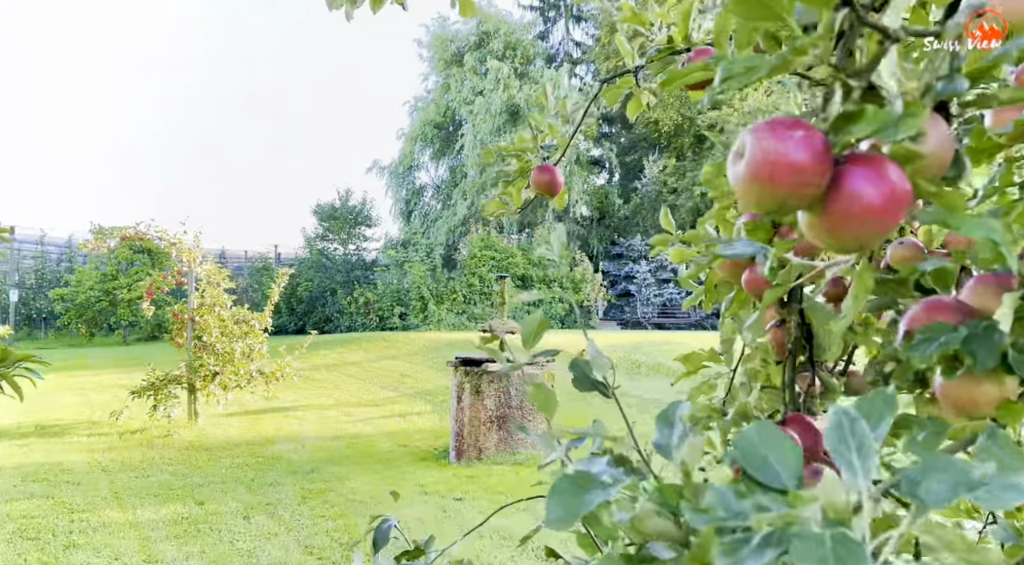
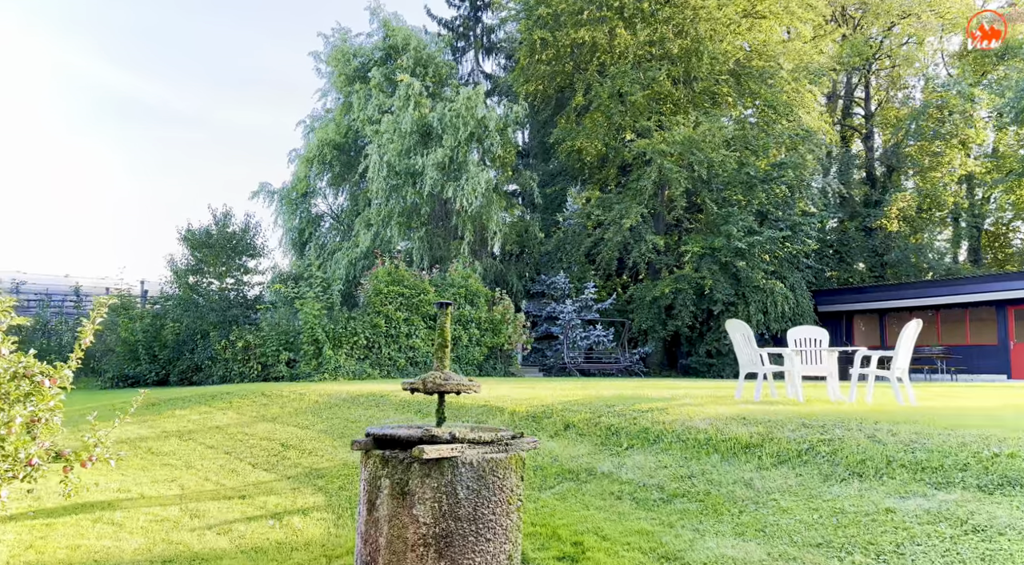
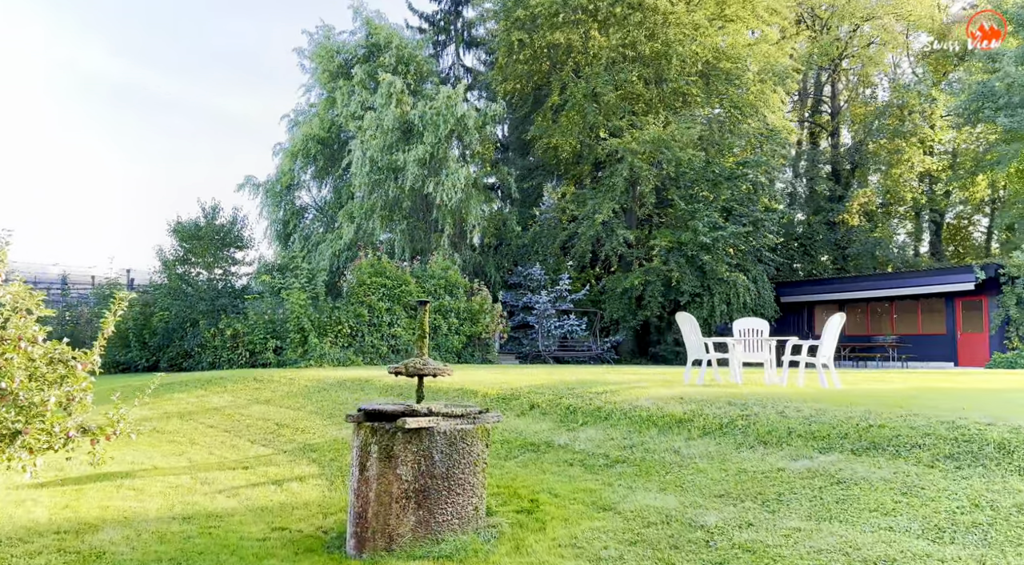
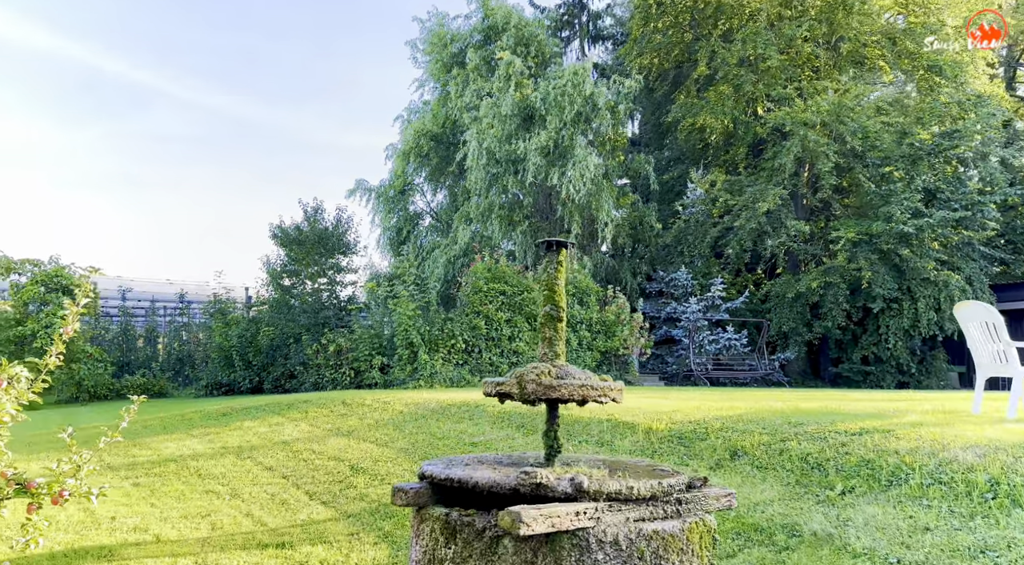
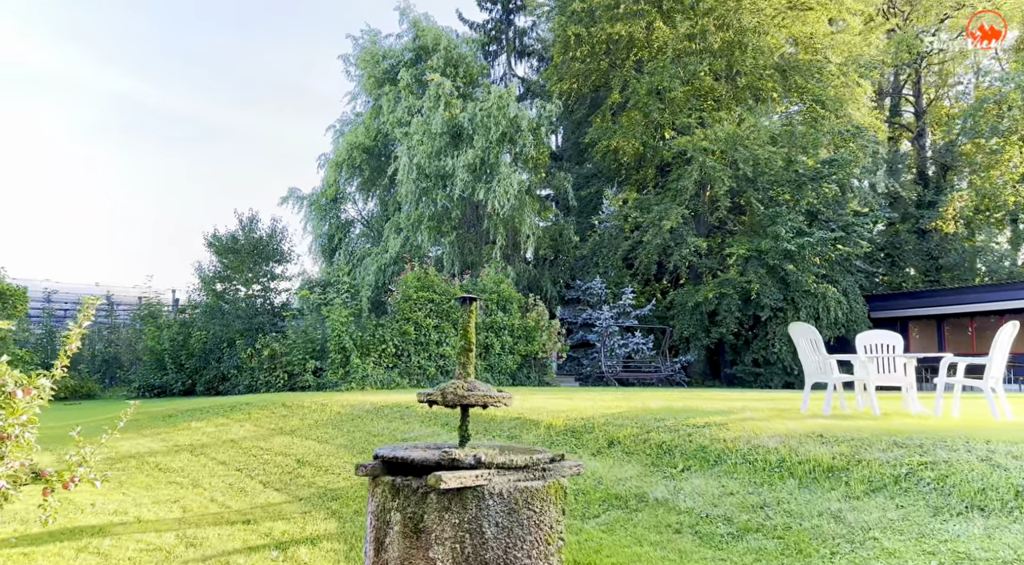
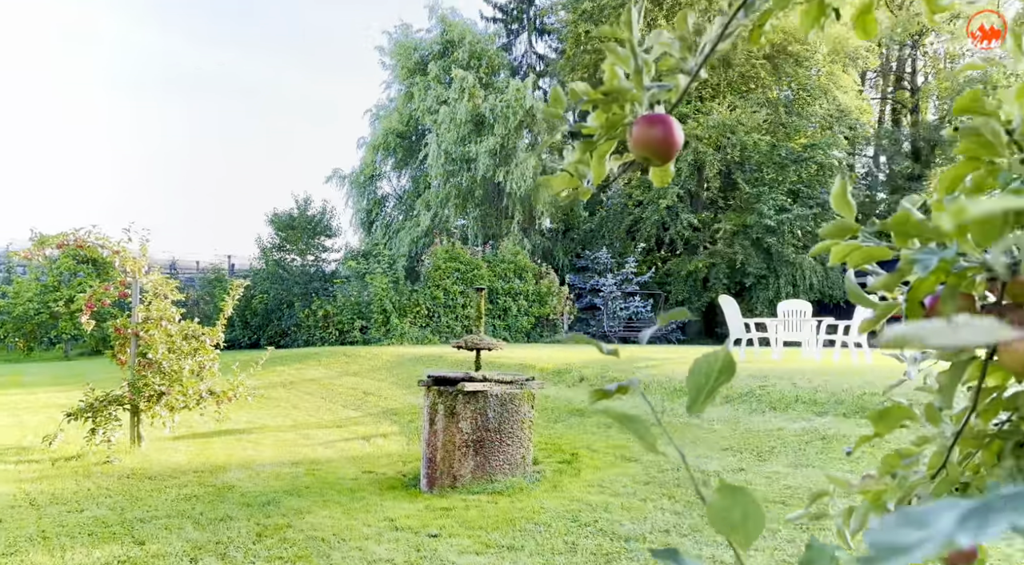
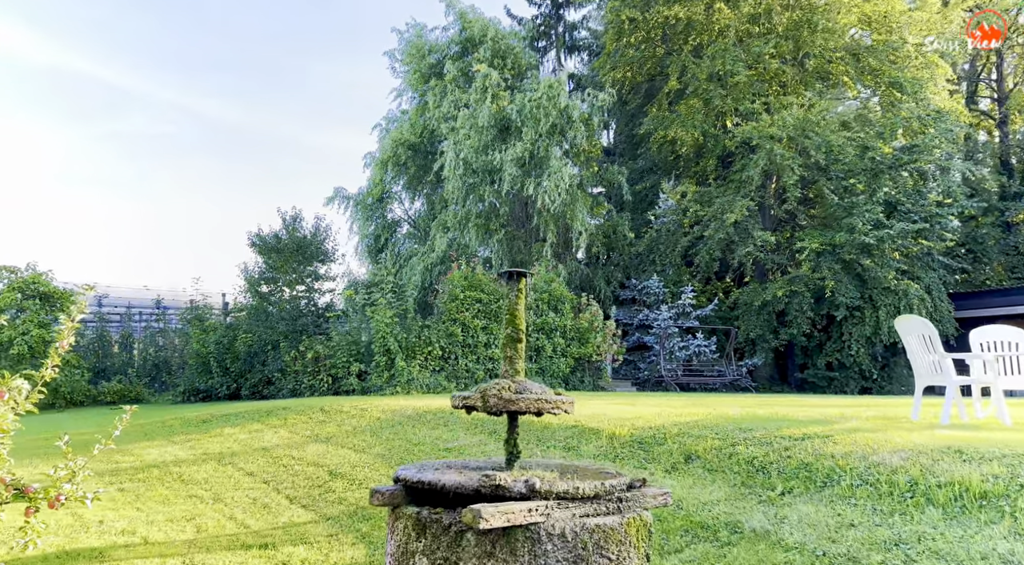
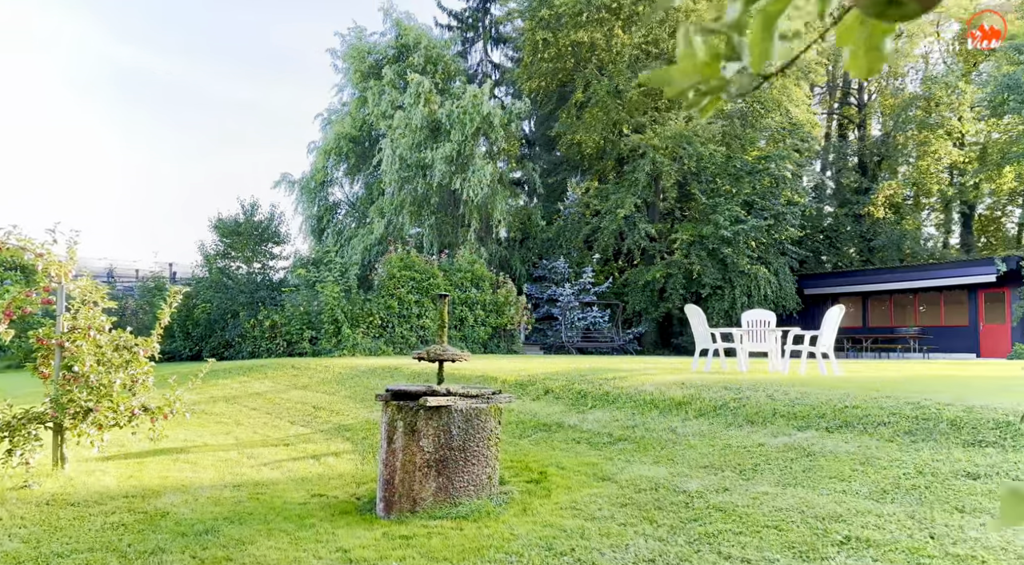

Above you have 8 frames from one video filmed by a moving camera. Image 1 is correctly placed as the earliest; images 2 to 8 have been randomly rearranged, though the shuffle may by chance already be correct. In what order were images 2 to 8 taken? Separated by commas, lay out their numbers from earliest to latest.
6, 8, 3, 2, 5, 7, 4
